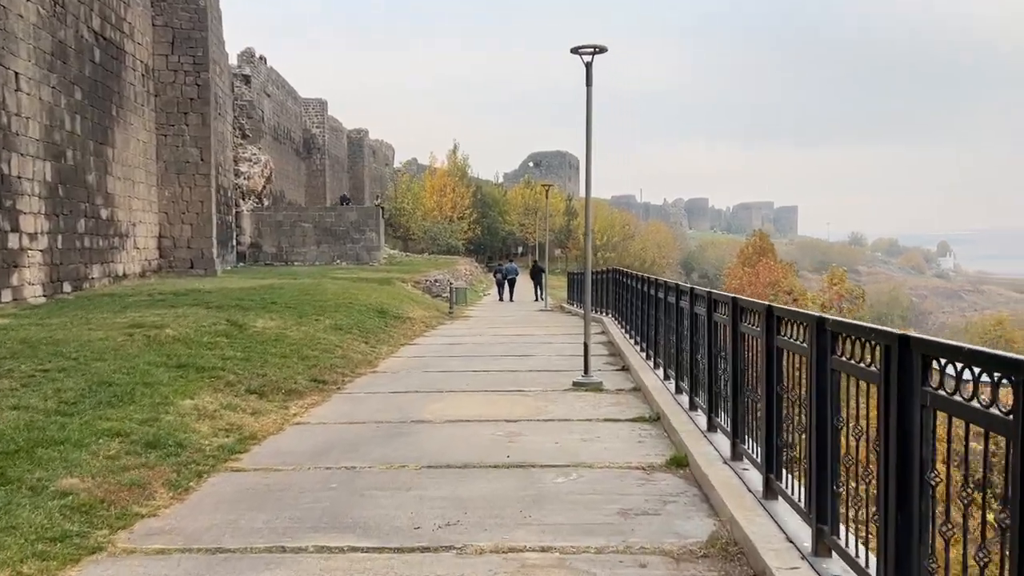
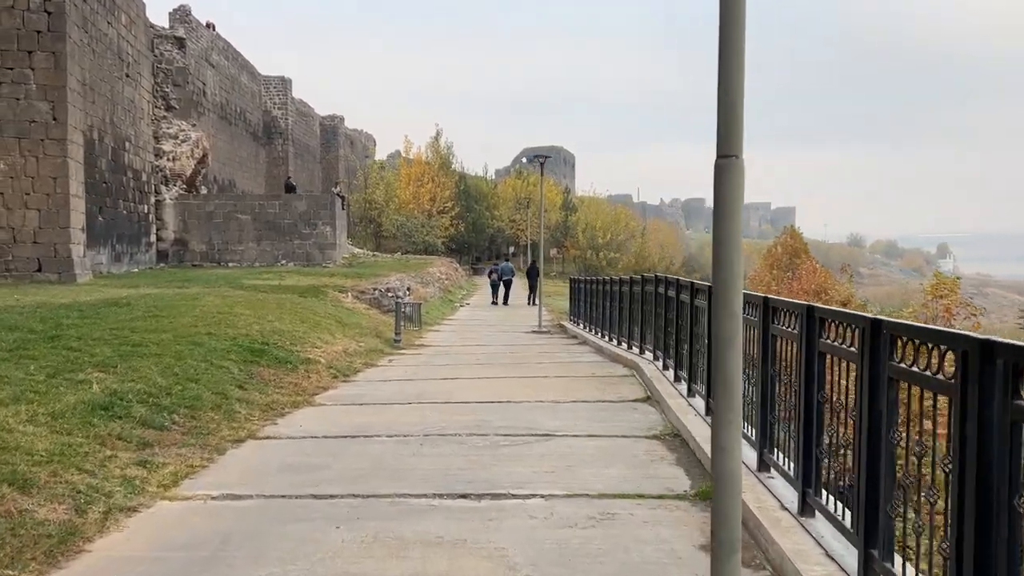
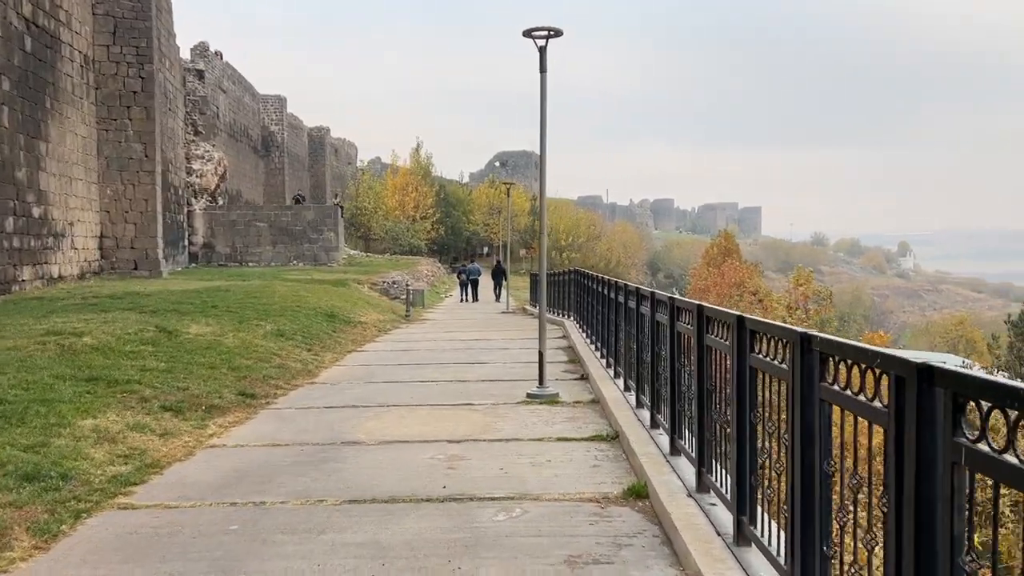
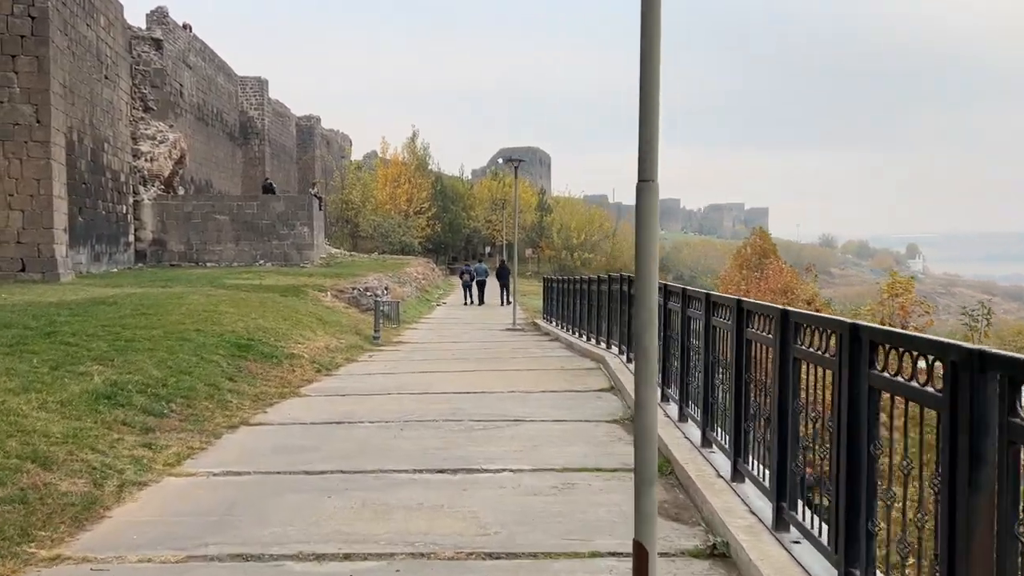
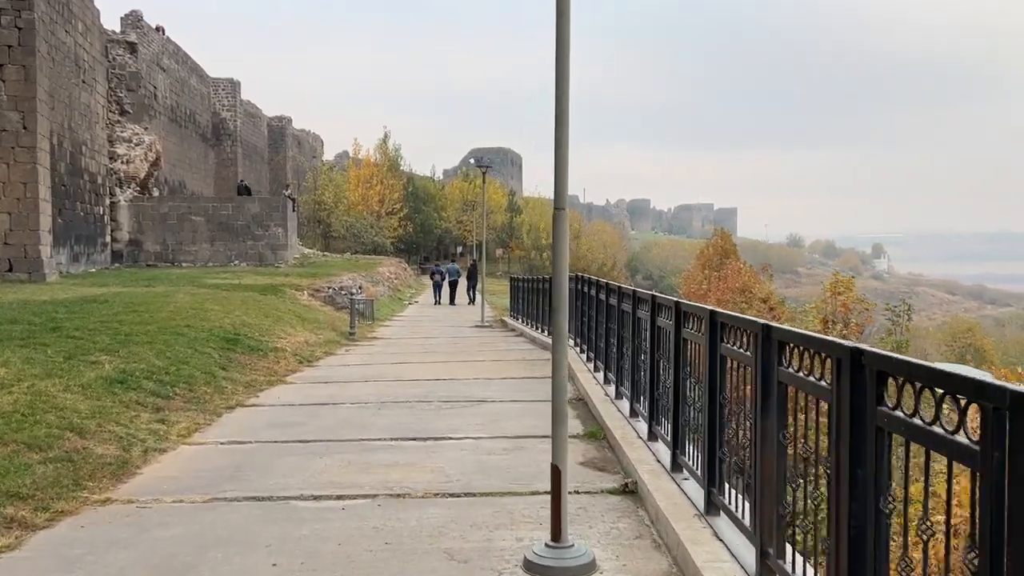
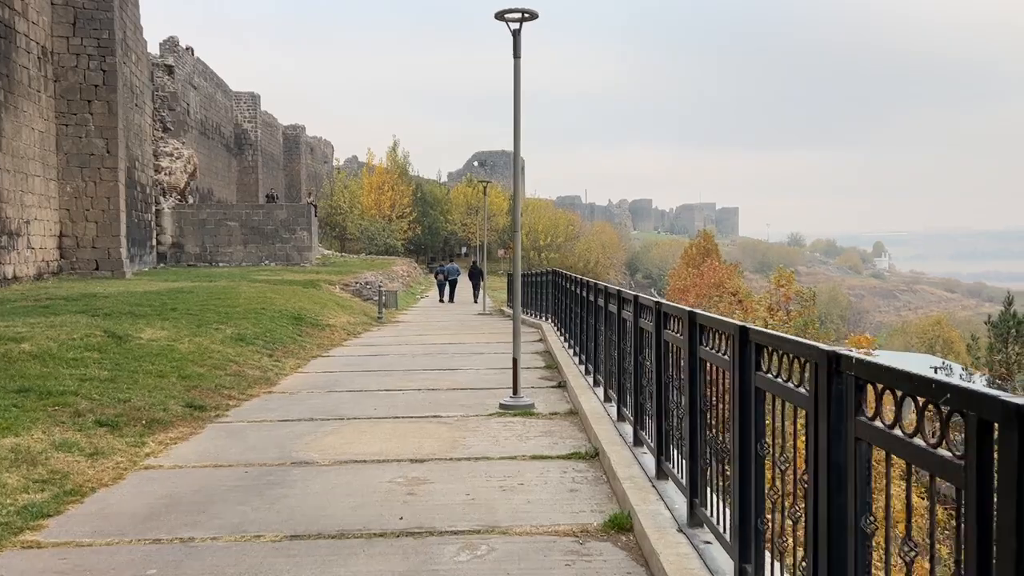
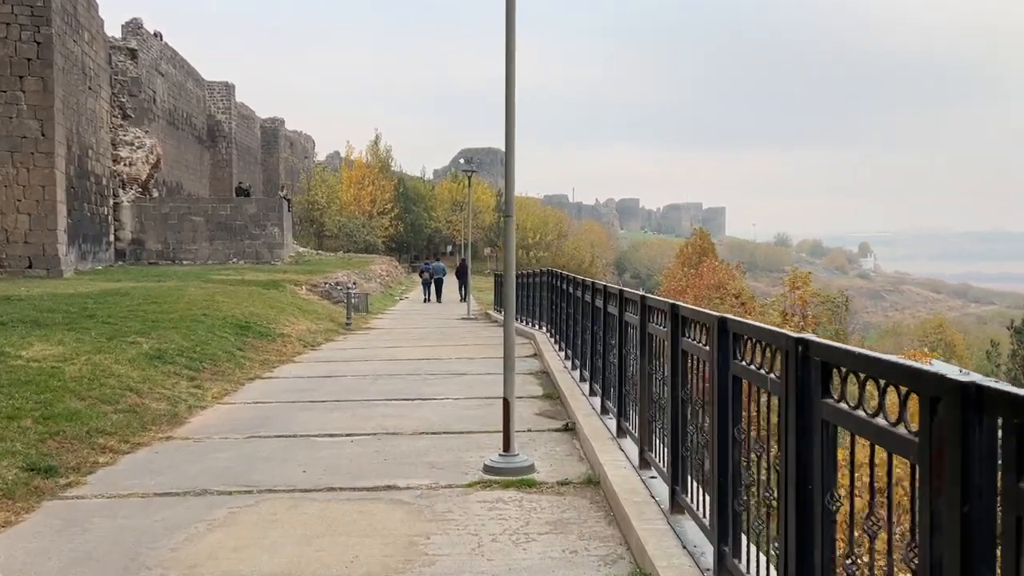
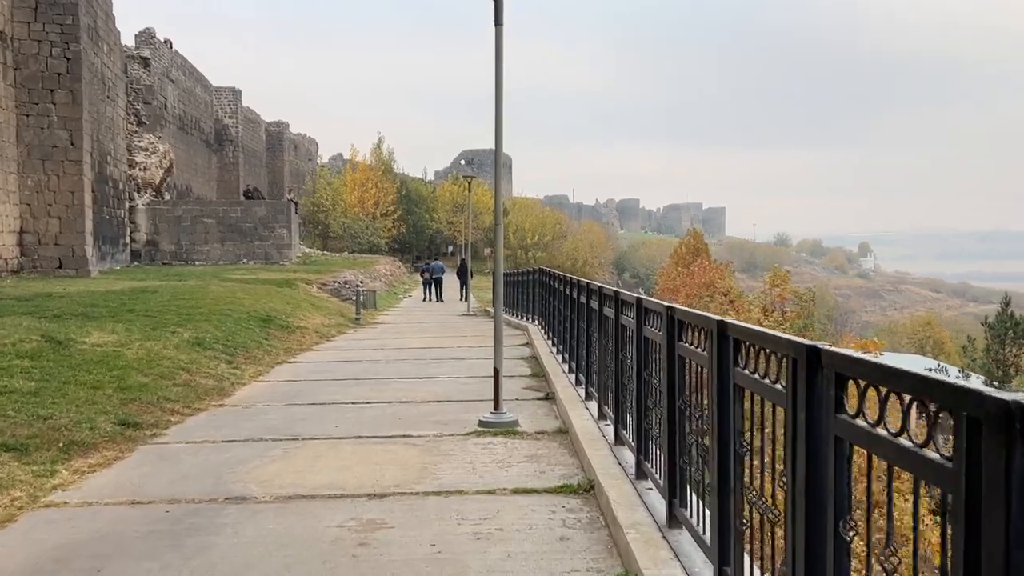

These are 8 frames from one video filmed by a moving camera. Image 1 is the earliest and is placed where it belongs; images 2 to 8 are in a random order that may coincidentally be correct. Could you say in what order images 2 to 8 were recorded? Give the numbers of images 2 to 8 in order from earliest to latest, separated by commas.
3, 6, 8, 7, 5, 4, 2
